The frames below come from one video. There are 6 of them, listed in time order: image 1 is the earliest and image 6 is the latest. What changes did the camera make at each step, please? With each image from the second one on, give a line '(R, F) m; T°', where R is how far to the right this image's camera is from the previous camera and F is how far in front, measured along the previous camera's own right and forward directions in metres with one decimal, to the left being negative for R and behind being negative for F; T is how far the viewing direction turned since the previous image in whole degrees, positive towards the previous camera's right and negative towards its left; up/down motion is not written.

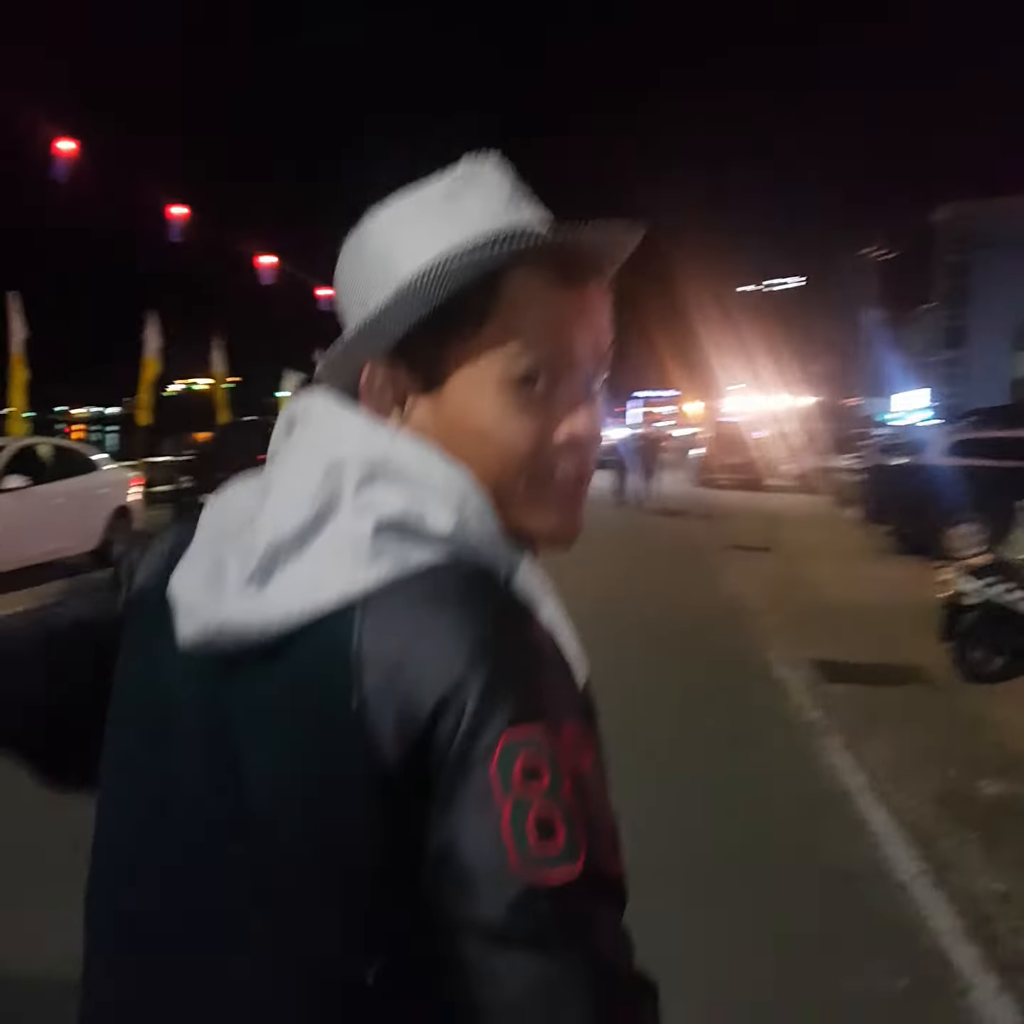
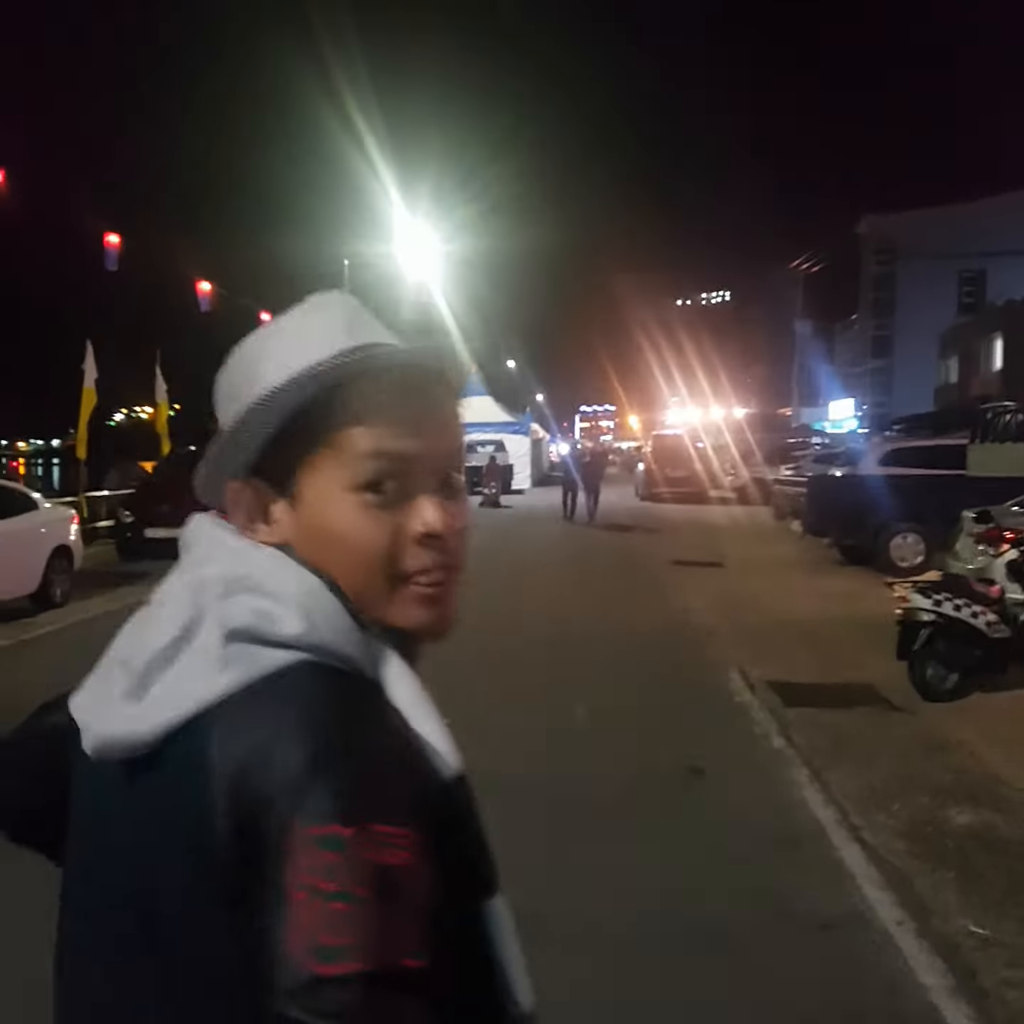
(0.0, +0.2) m; +3°
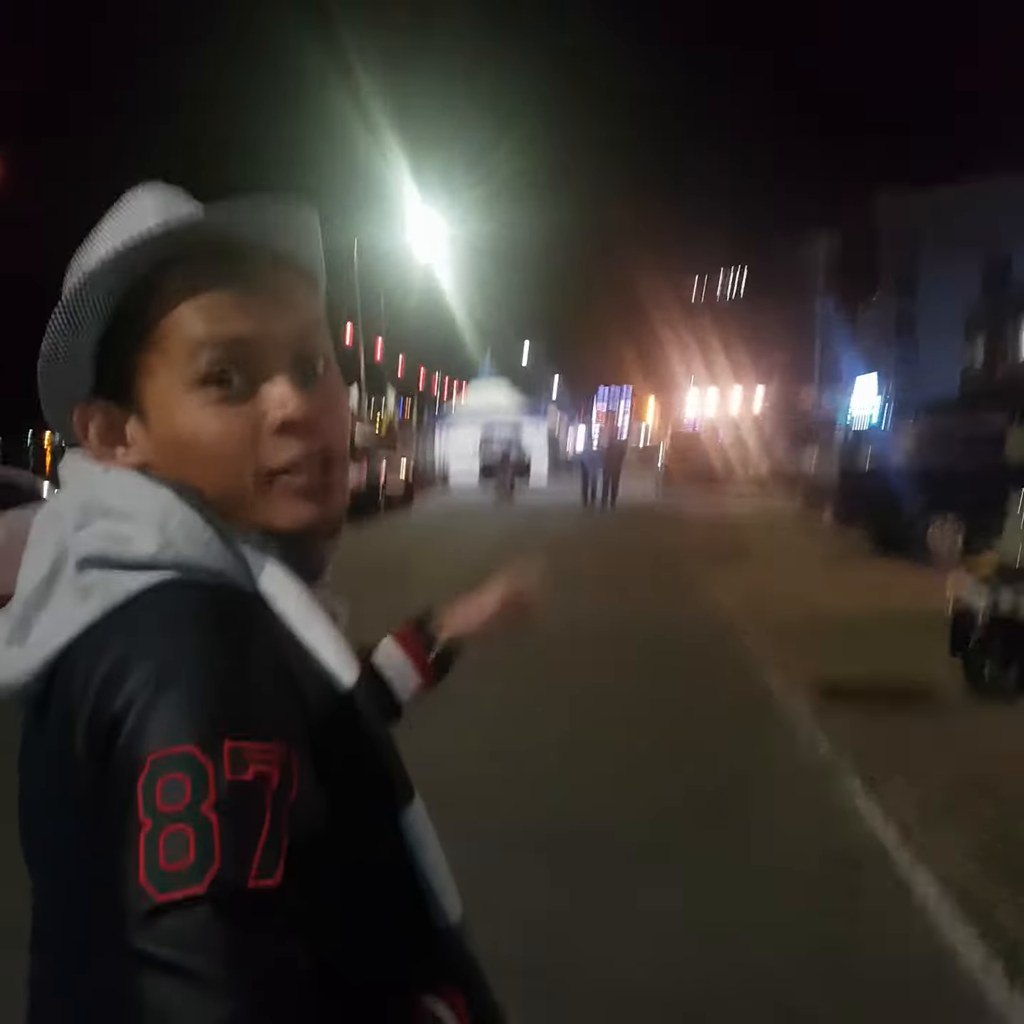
(0.0, +0.3) m; -1°
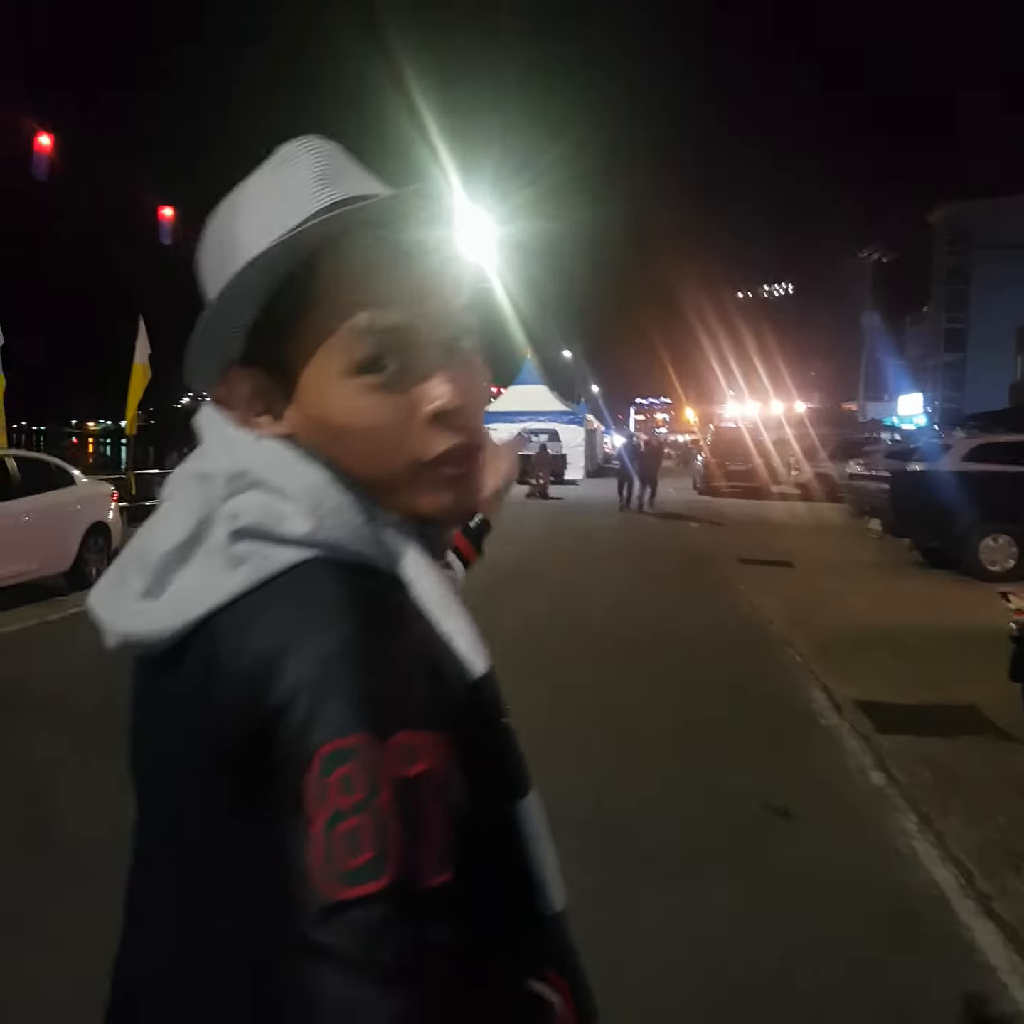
(0.0, +0.2) m; -2°
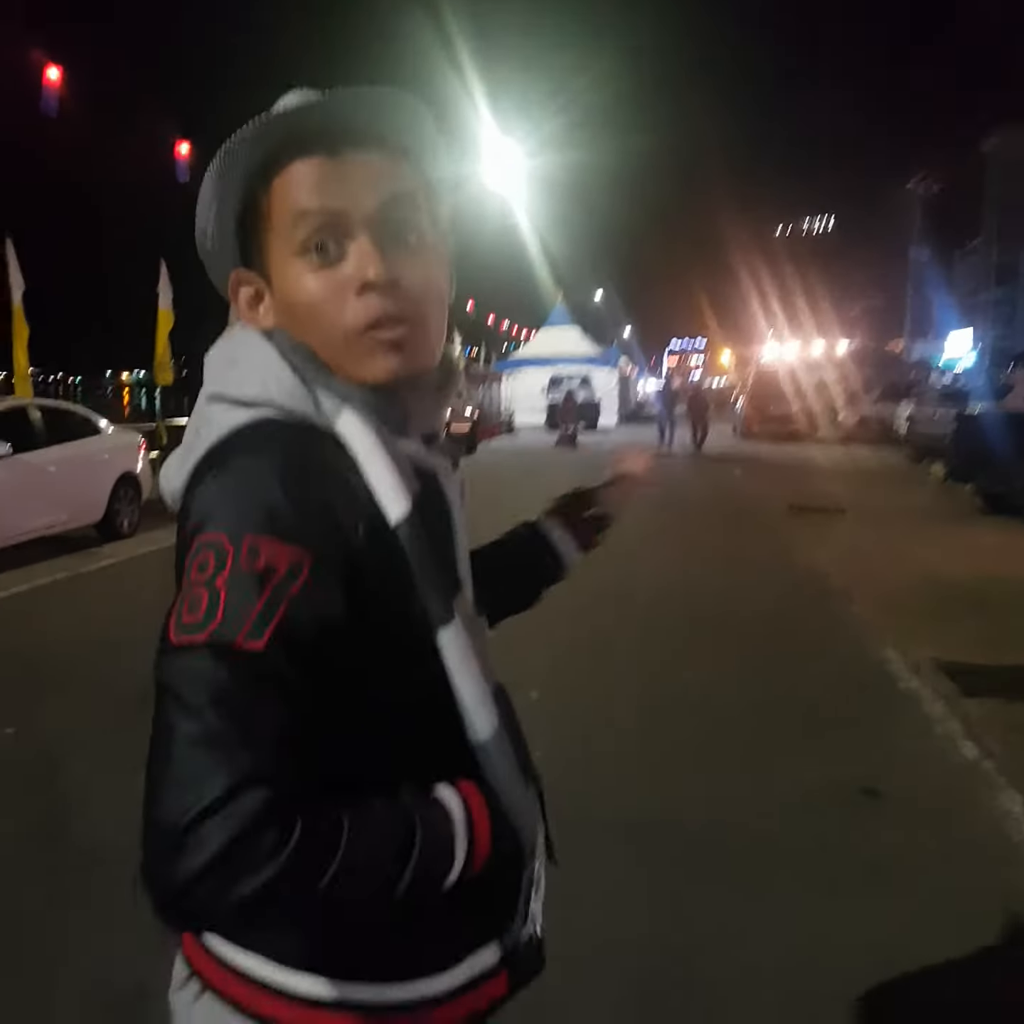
(0.0, +0.3) m; -2°
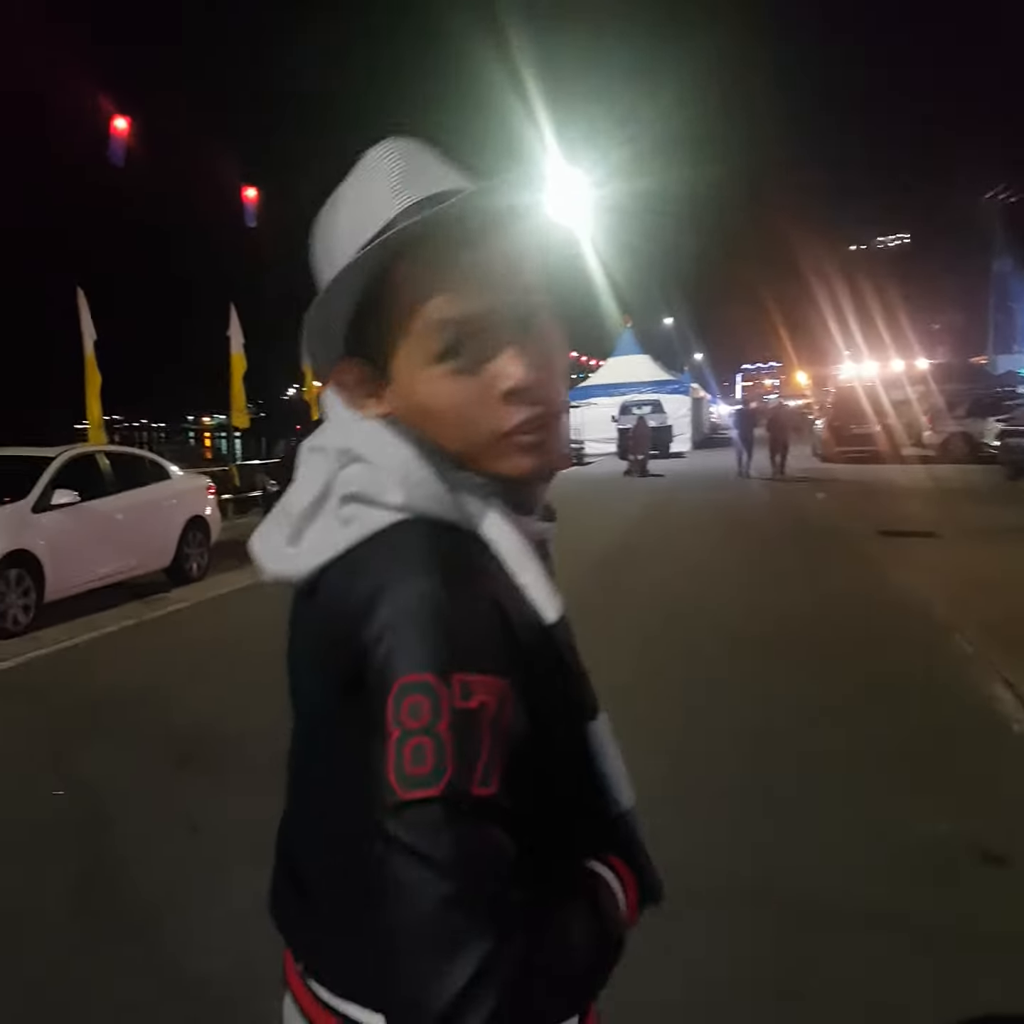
(0.0, +0.3) m; -4°
